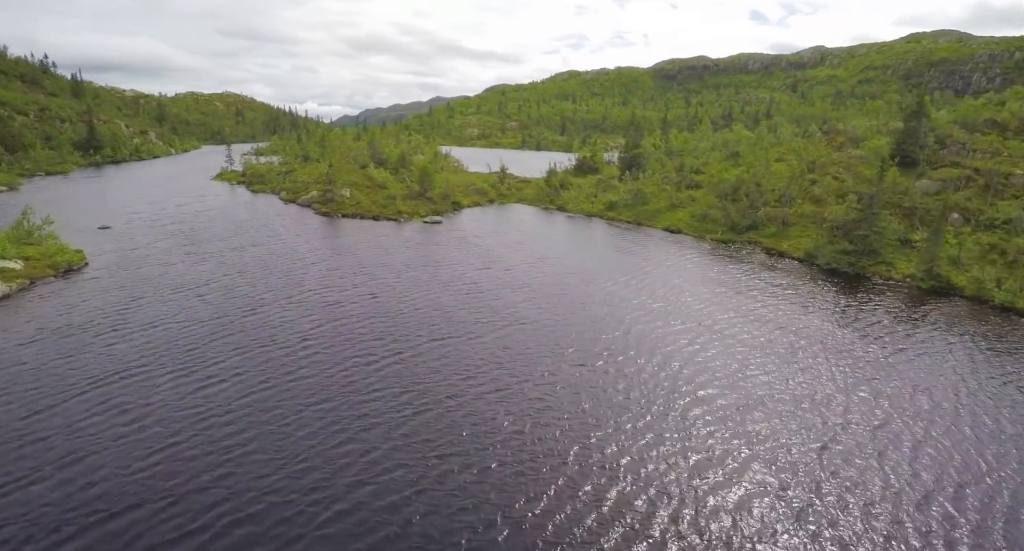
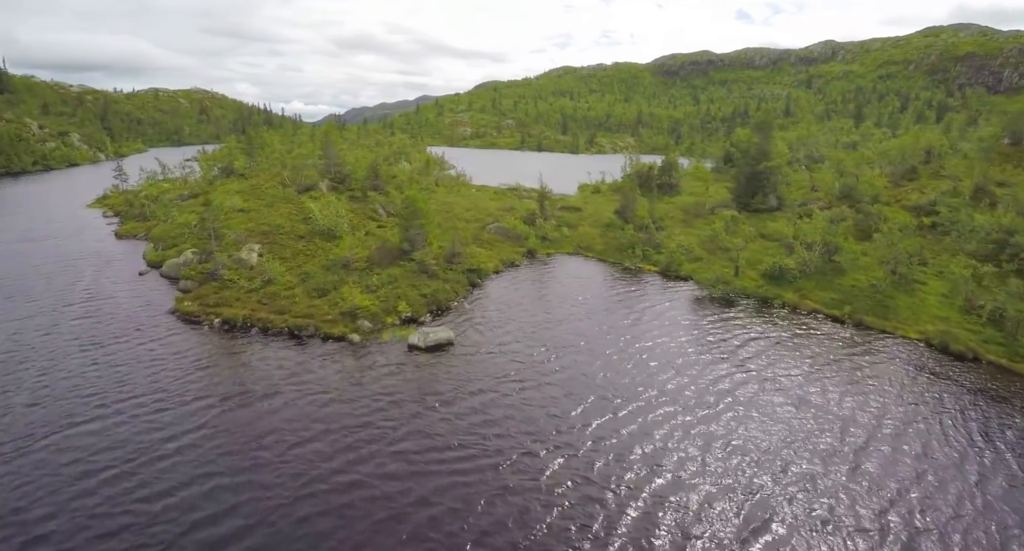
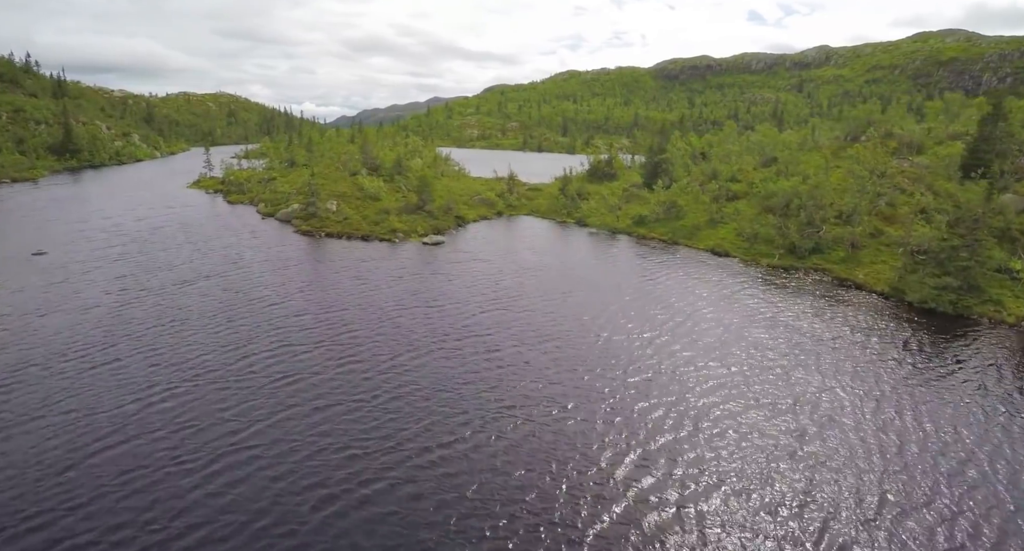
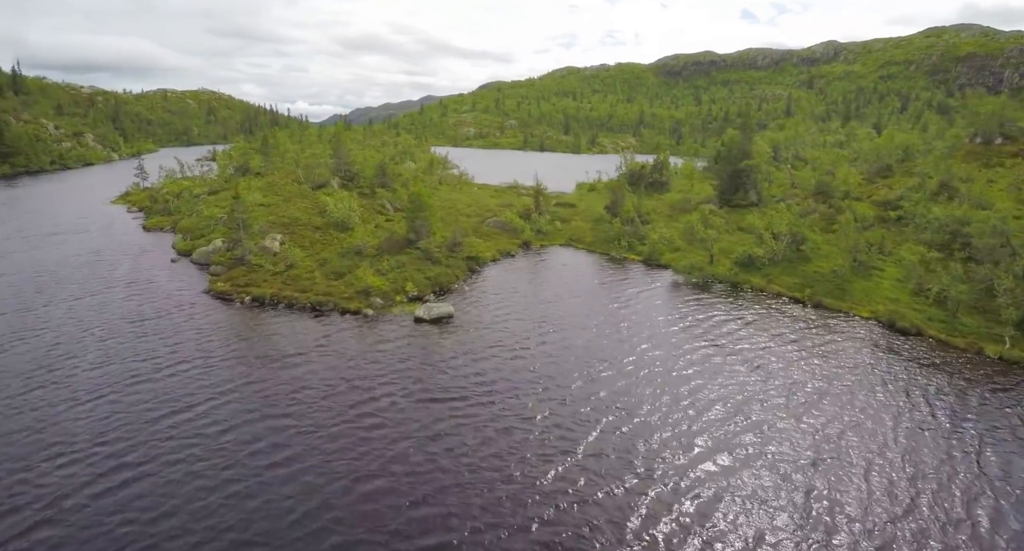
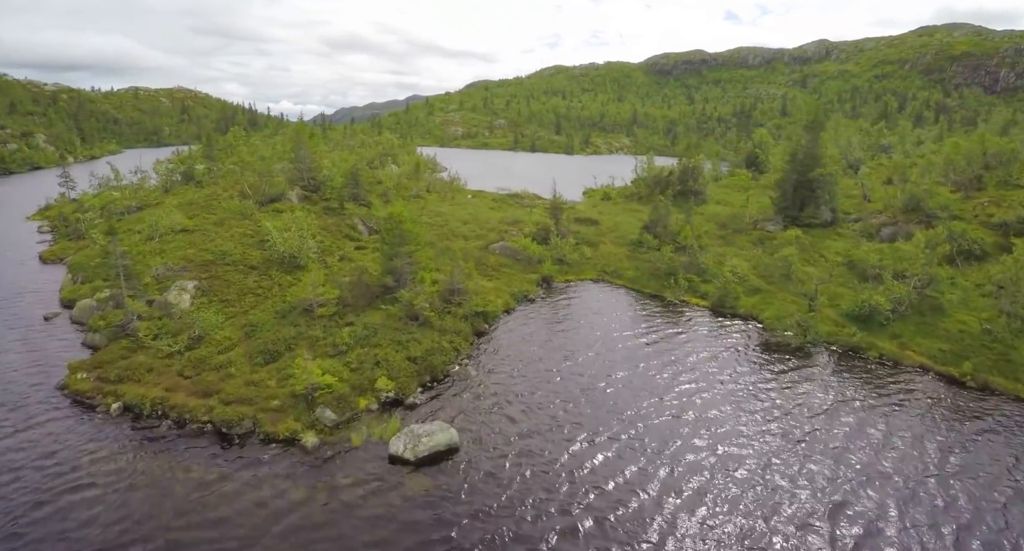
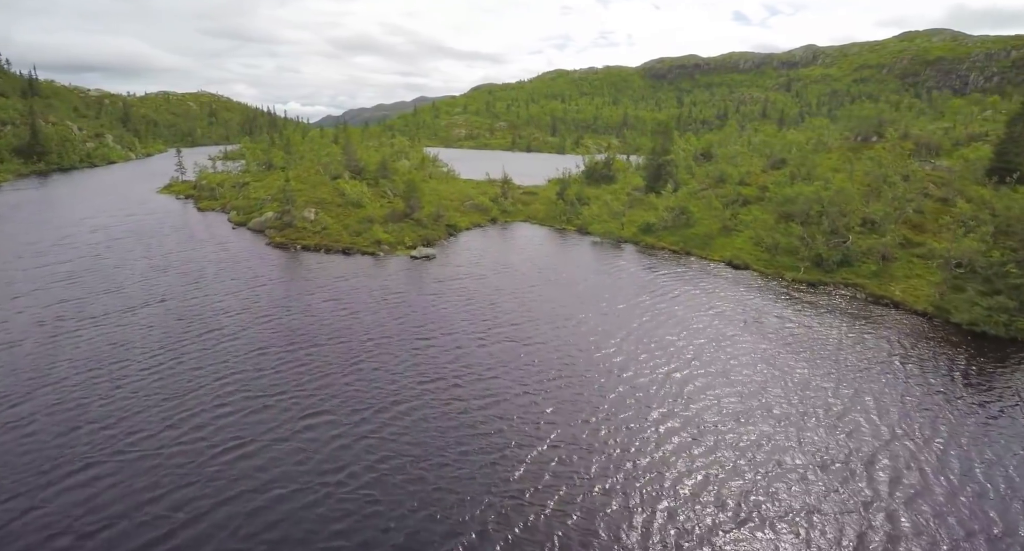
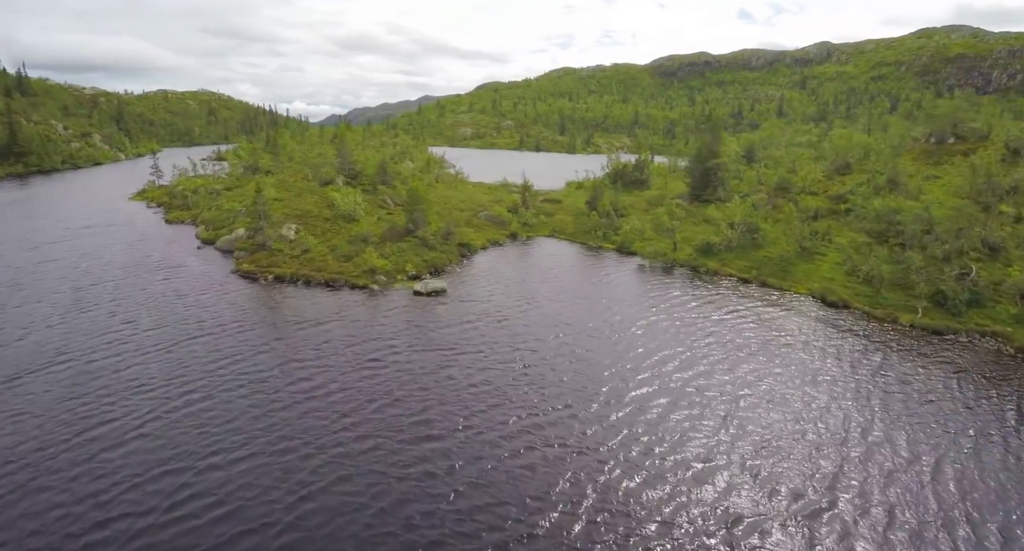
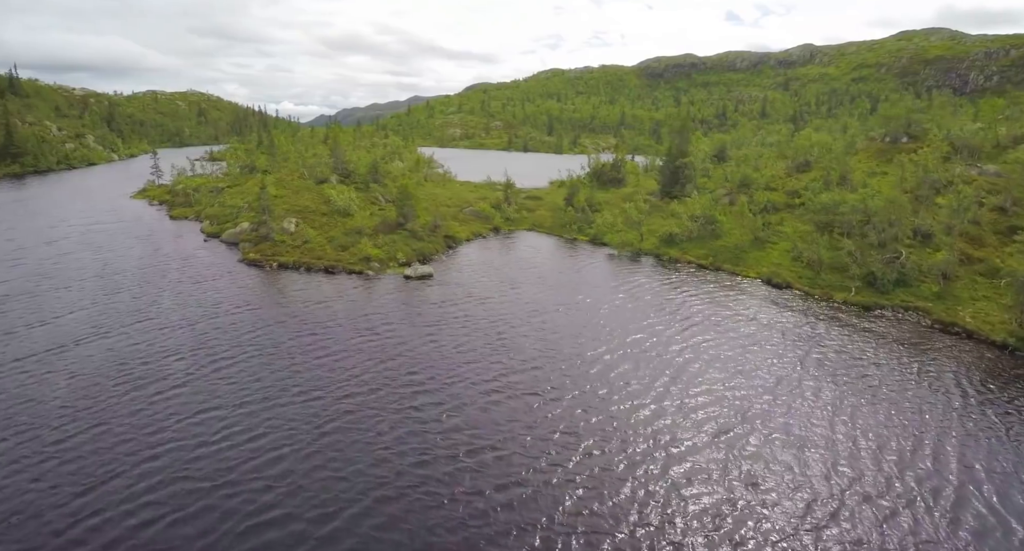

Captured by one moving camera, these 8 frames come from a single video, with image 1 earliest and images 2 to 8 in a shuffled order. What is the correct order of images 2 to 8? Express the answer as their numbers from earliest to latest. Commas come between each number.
3, 6, 8, 7, 4, 2, 5
